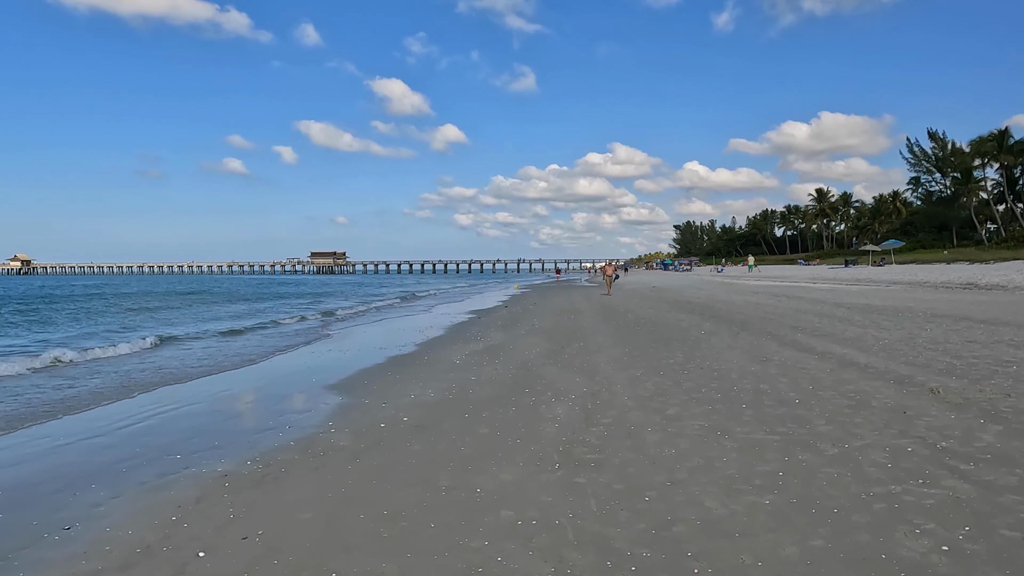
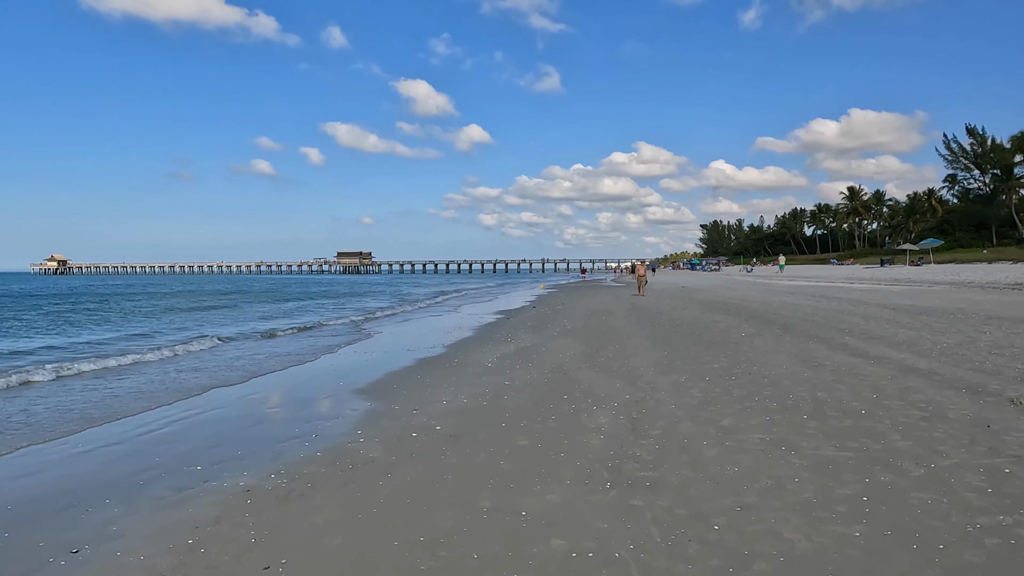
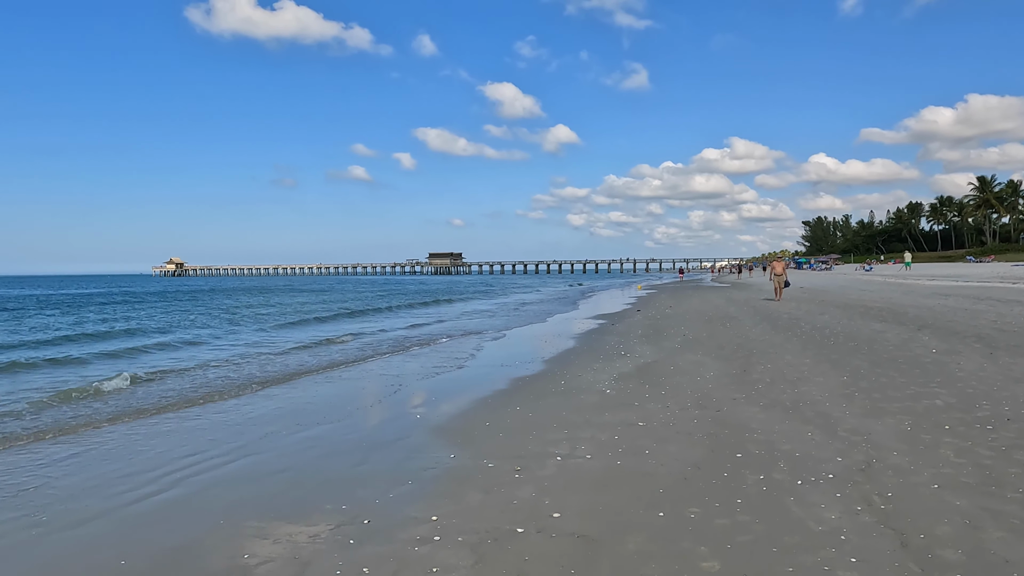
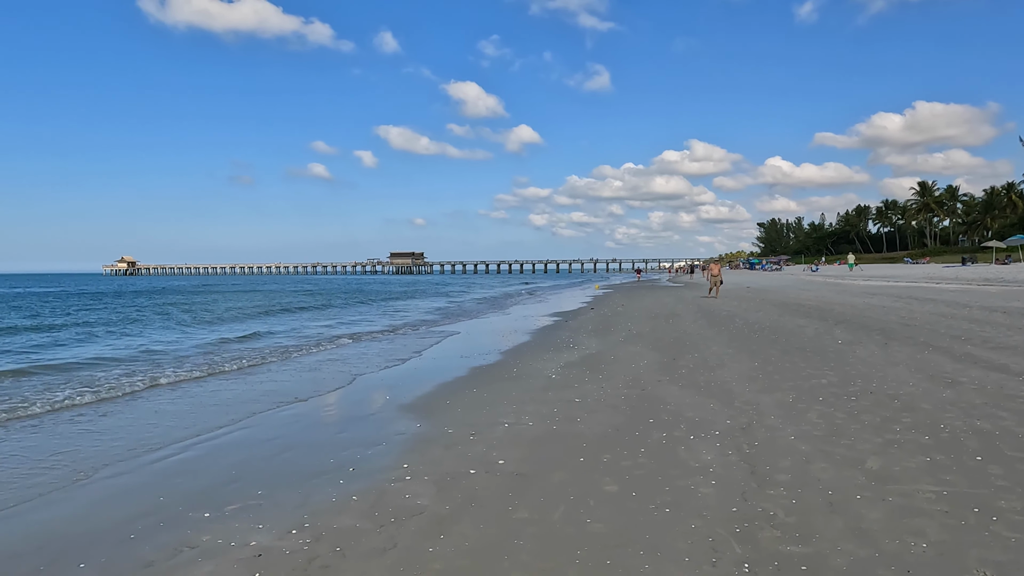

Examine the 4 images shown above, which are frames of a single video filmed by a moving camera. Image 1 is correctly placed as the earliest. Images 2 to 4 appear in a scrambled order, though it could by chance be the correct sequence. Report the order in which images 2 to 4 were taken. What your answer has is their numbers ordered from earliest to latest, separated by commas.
2, 4, 3
